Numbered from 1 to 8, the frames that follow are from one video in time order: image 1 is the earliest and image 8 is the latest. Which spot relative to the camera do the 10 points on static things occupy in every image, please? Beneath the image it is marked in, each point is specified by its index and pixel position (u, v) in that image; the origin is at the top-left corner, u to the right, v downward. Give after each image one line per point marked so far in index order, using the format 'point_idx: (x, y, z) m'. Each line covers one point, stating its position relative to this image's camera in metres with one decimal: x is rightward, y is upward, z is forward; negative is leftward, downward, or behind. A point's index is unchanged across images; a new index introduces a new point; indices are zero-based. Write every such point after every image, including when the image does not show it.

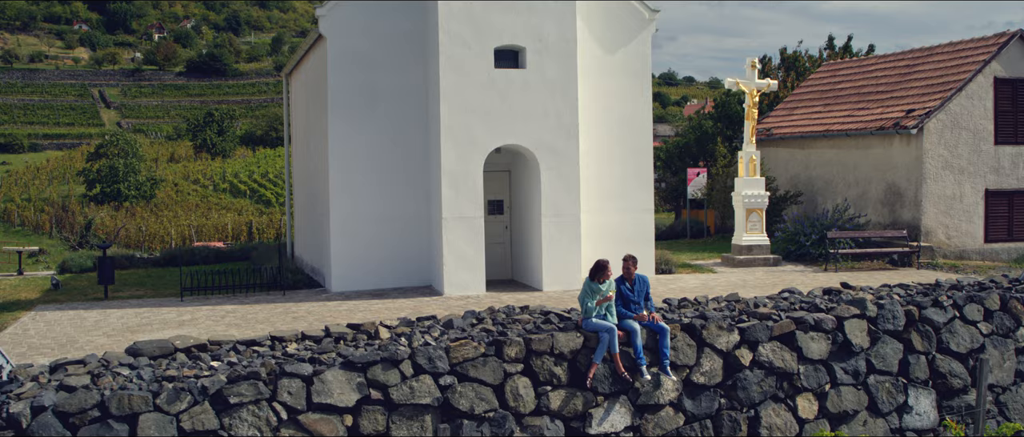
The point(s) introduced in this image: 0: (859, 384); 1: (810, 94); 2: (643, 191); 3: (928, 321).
0: (+2.4, -1.1, +9.4) m
1: (+4.4, +1.8, +19.9) m
2: (+1.3, +0.3, +13.3) m
3: (+3.0, -0.7, +9.9) m
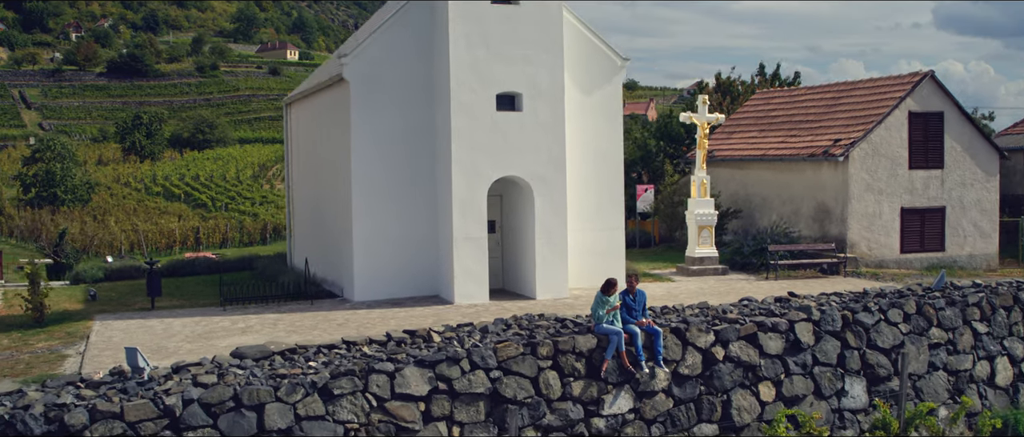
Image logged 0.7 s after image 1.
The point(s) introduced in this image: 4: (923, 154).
0: (+2.6, -1.3, +11.8) m
1: (+3.9, +1.6, +22.4) m
2: (+1.2, +0.1, +15.6) m
3: (+3.1, -1.0, +12.3) m
4: (+5.8, +0.9, +19.0) m
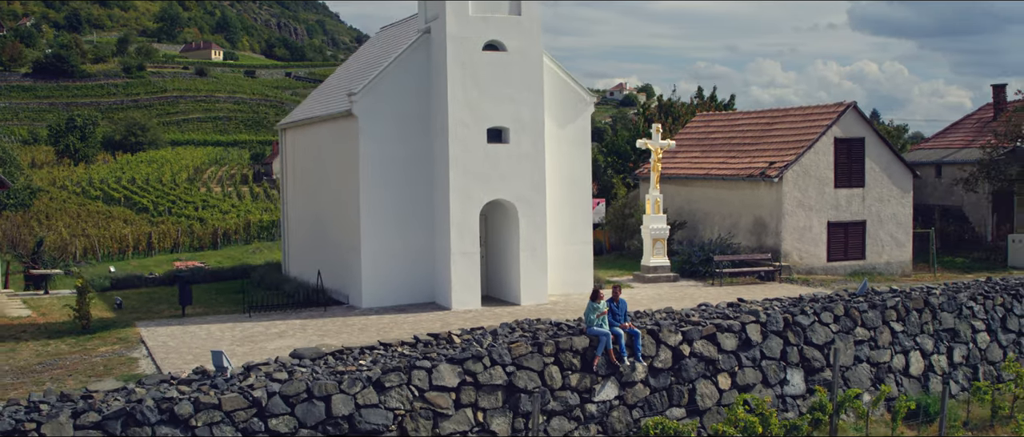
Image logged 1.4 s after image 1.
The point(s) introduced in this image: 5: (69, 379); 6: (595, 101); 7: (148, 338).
0: (+2.6, -1.5, +14.3) m
1: (+3.3, +1.4, +25.0) m
2: (+1.0, -0.2, +18.0) m
3: (+3.1, -1.2, +14.8) m
4: (+5.4, +0.7, +21.7) m
5: (-4.2, -1.5, +12.8) m
6: (+1.1, +1.6, +18.2) m
7: (-4.0, -1.3, +15.1) m
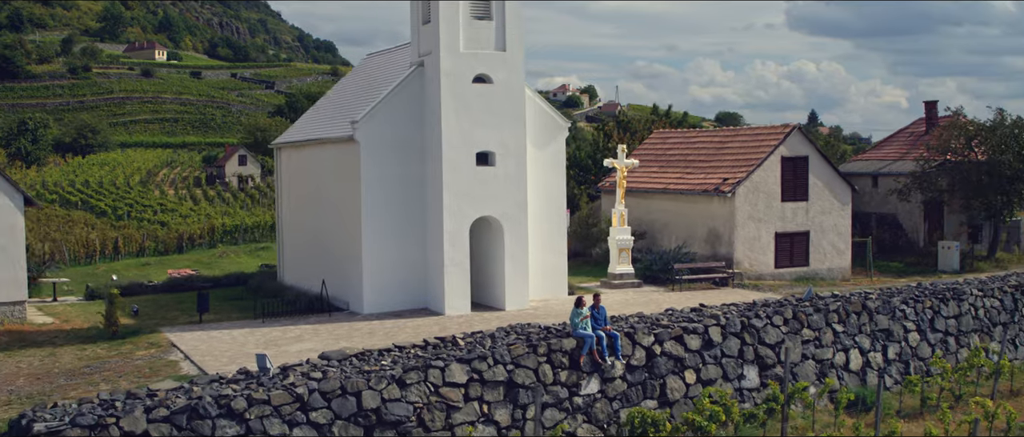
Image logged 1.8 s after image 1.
0: (+2.5, -1.7, +16.4) m
1: (+2.7, +1.2, +27.1) m
2: (+0.7, -0.3, +20.1) m
3: (+3.0, -1.4, +17.0) m
4: (+5.0, +0.5, +23.9) m
5: (-4.2, -1.8, +14.6) m
6: (+0.8, +1.4, +20.3) m
7: (-4.2, -1.5, +16.9) m
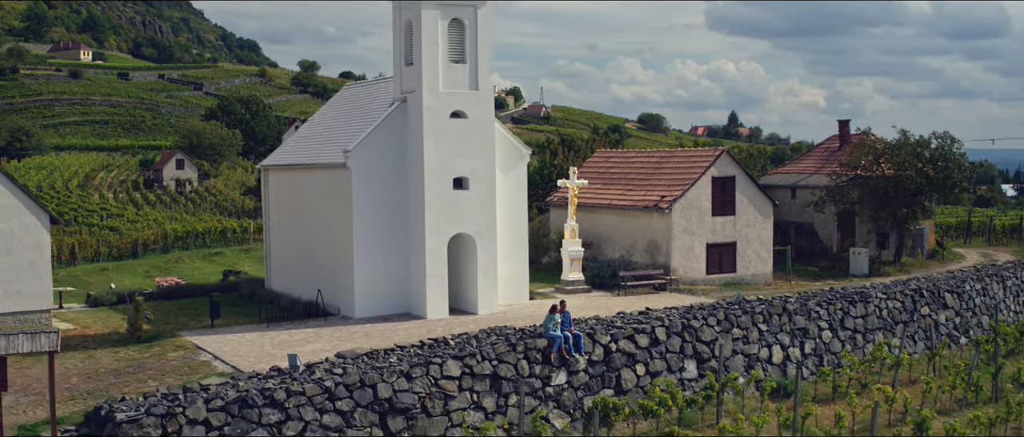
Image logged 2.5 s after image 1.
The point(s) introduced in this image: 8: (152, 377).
0: (+2.2, -2.0, +19.5) m
1: (+1.8, +1.0, +30.2) m
2: (+0.2, -0.6, +23.1) m
3: (+2.7, -1.6, +20.1) m
4: (+4.2, +0.3, +27.1) m
5: (-4.4, -2.0, +17.4) m
6: (+0.3, +1.1, +23.3) m
7: (-4.5, -1.8, +19.6) m
8: (-4.7, -2.1, +17.6) m
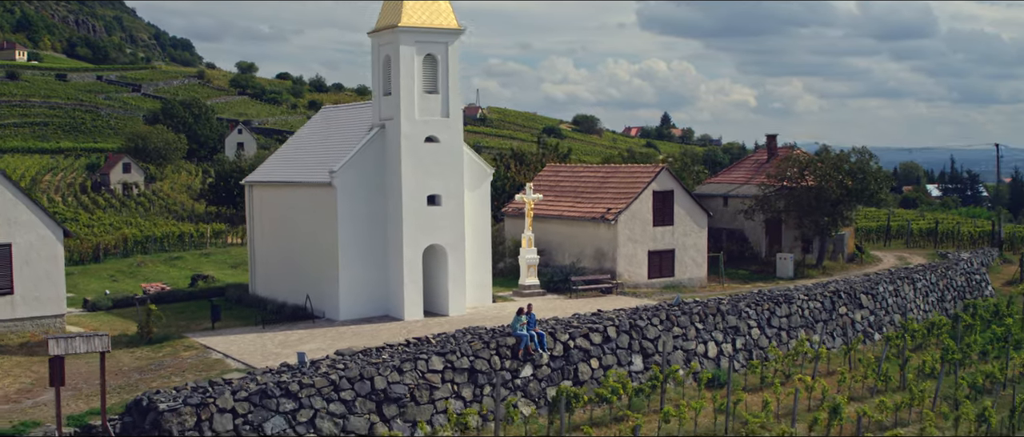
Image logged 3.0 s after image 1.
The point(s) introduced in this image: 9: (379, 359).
0: (+1.7, -2.2, +22.5) m
1: (+0.8, +0.8, +33.1) m
2: (-0.4, -0.8, +25.9) m
3: (+2.2, -1.8, +23.1) m
4: (+3.4, +0.1, +30.2) m
5: (-4.8, -2.3, +20.0) m
6: (-0.4, +0.9, +26.1) m
7: (-5.0, -2.1, +22.3) m
8: (-5.1, -2.3, +20.3) m
9: (-2.0, -2.1, +19.8) m
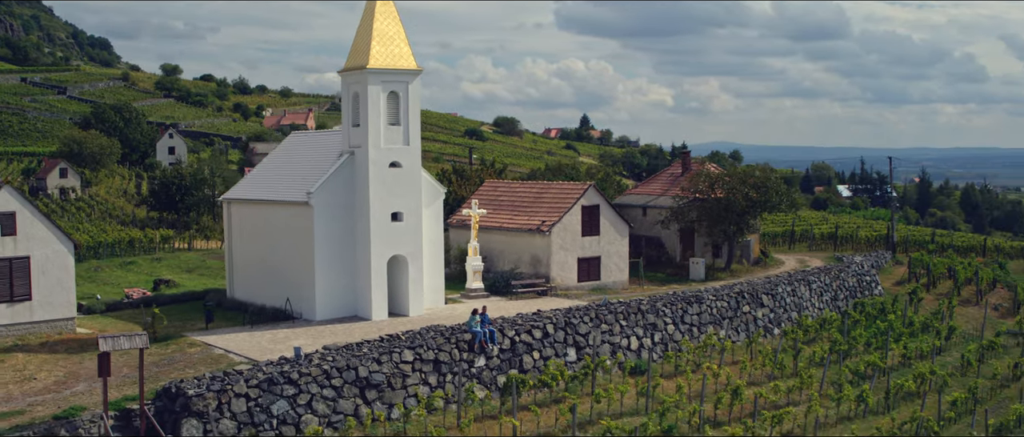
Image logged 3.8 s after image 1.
0: (+0.8, -2.5, +26.7) m
1: (-0.7, +0.5, +37.3) m
2: (-1.5, -1.1, +30.1) m
3: (+1.2, -2.1, +27.4) m
4: (+2.0, -0.2, +34.6) m
5: (-5.5, -2.6, +23.9) m
6: (-1.5, +0.6, +30.3) m
7: (-5.8, -2.4, +26.2) m
8: (-5.8, -2.6, +24.2) m
9: (-2.7, -2.4, +23.9) m
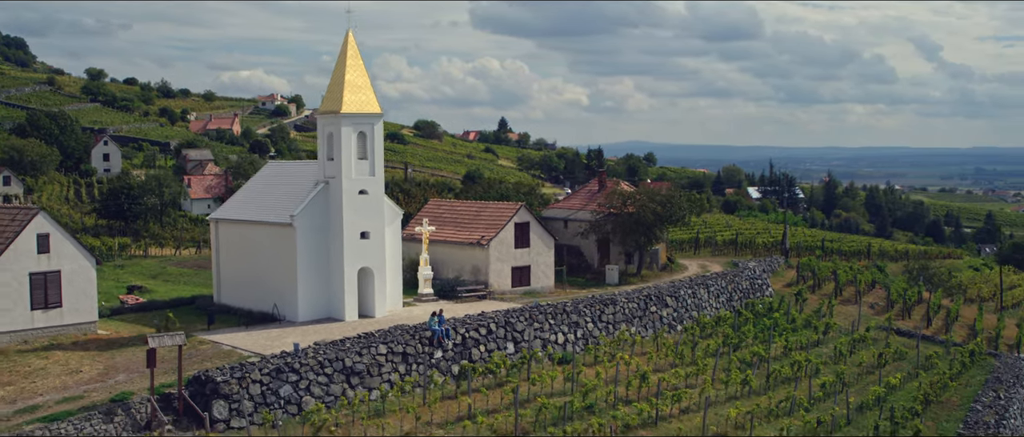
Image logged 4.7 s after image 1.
0: (-0.4, -3.0, +33.0) m
1: (-2.6, 0.0, +43.4) m
2: (-2.9, -1.6, +36.1) m
3: (0.0, -2.6, +33.6) m
4: (+0.3, -0.7, +40.8) m
5: (-6.5, -3.1, +29.8) m
6: (-2.9, +0.1, +36.3) m
7: (-7.0, -2.9, +32.0) m
8: (-6.9, -3.1, +30.0) m
9: (-3.7, -2.9, +29.9) m
